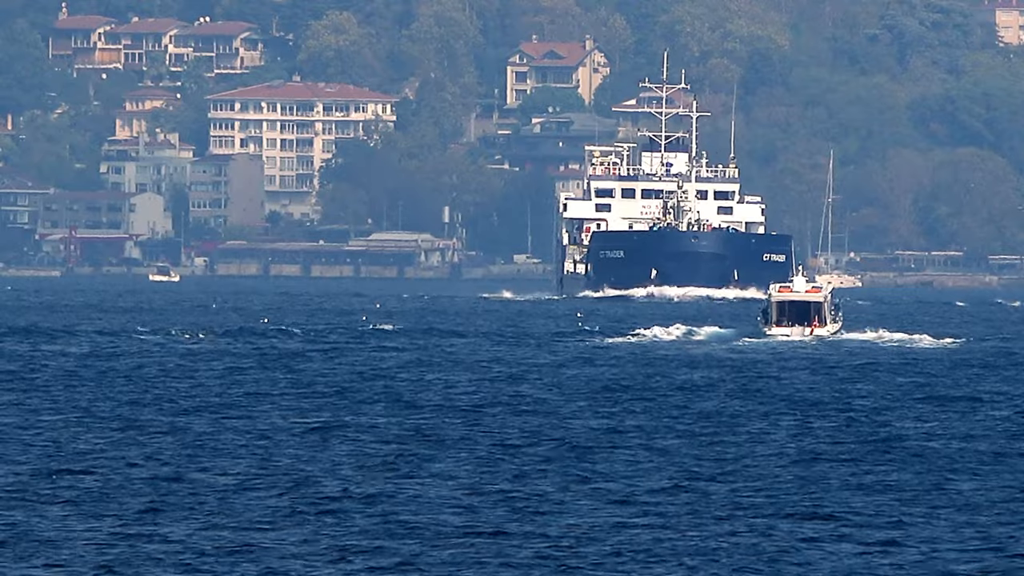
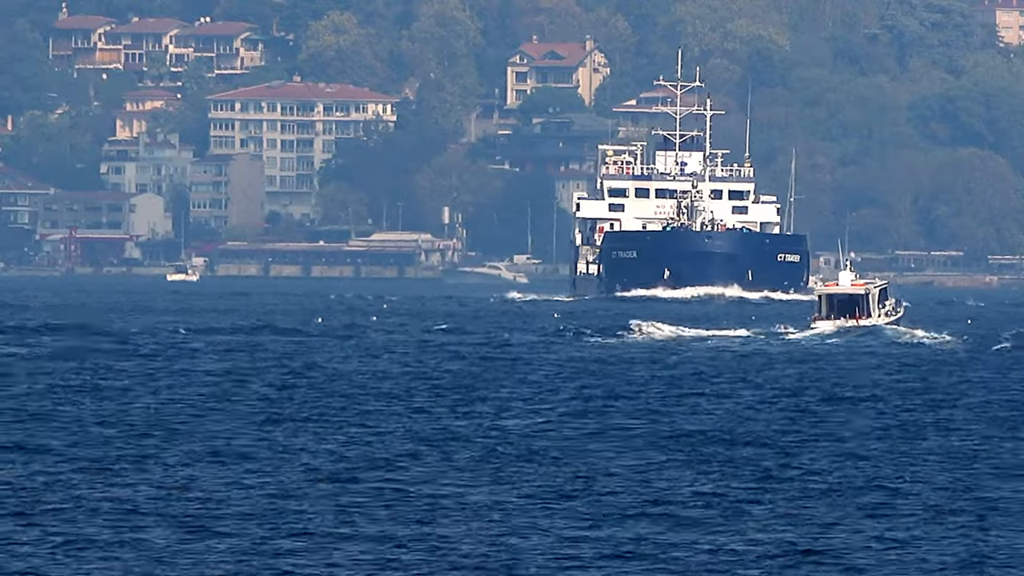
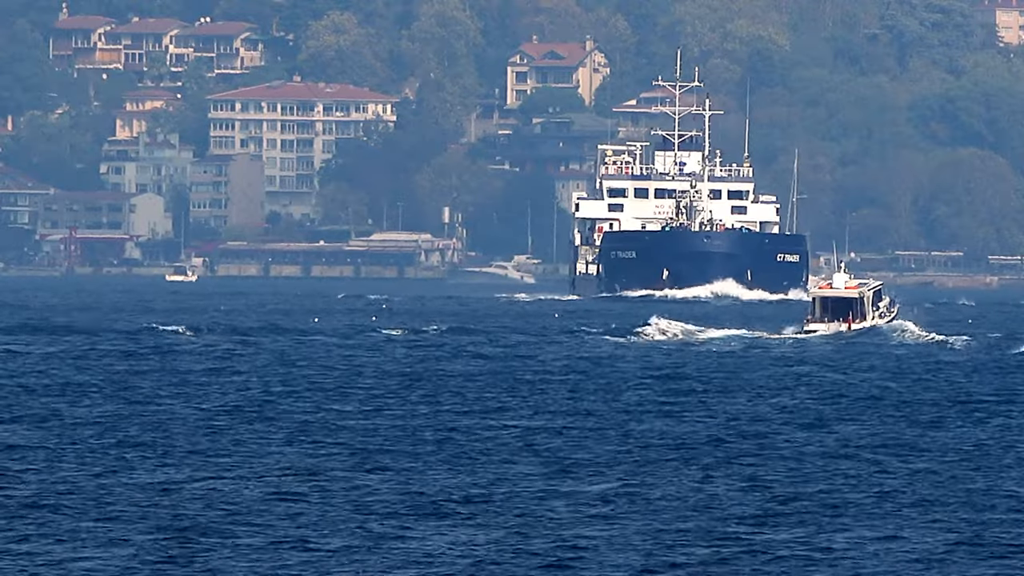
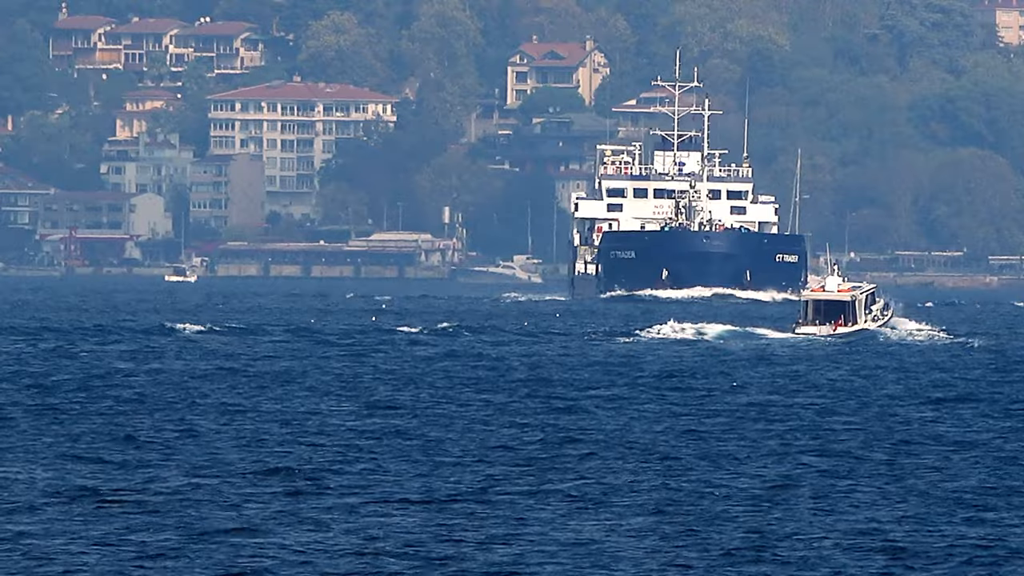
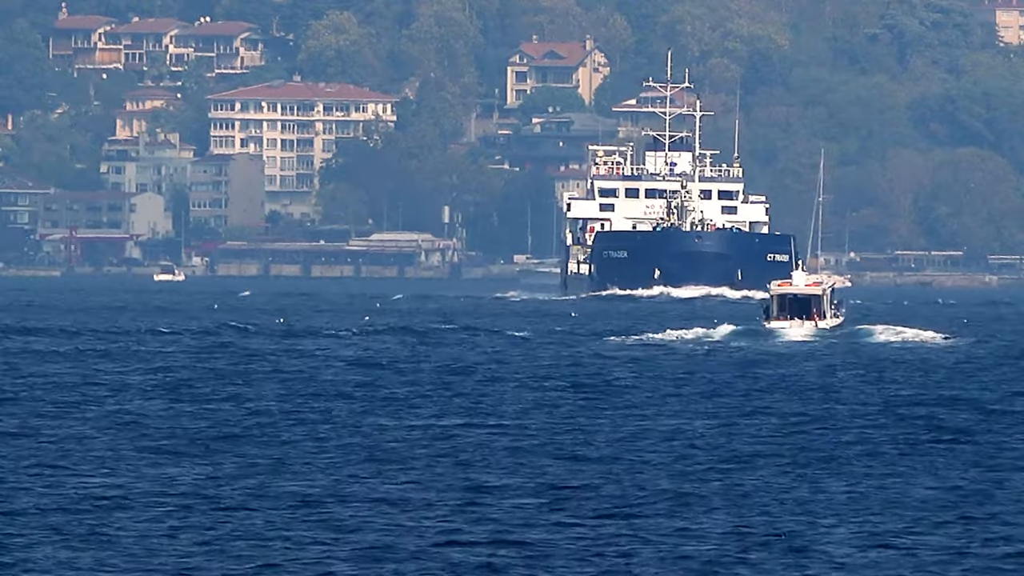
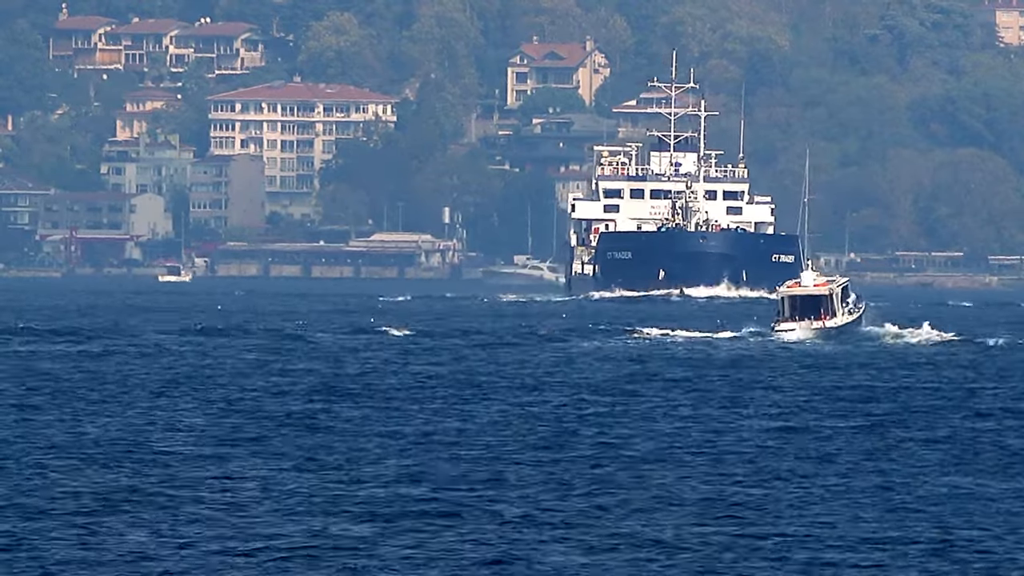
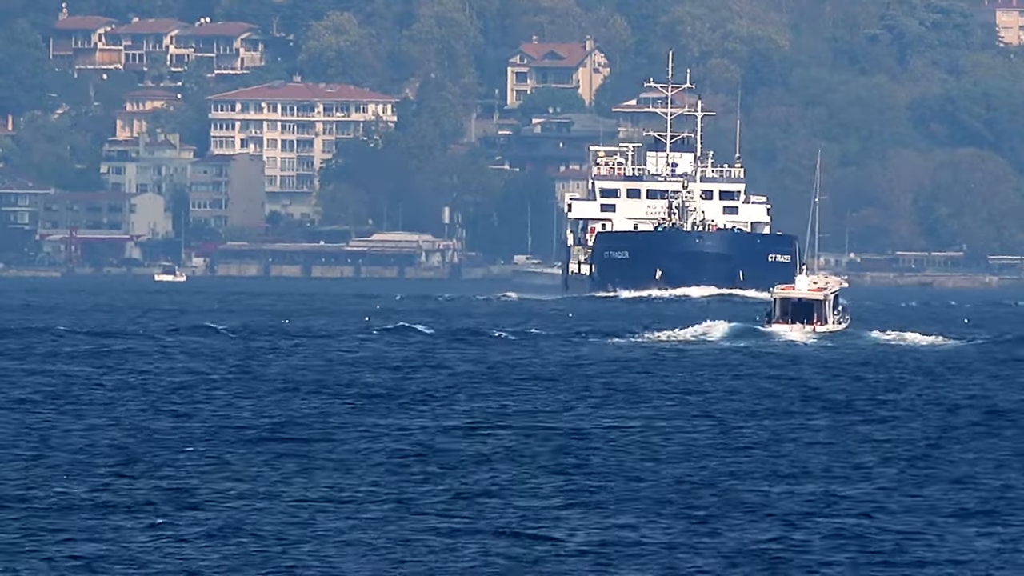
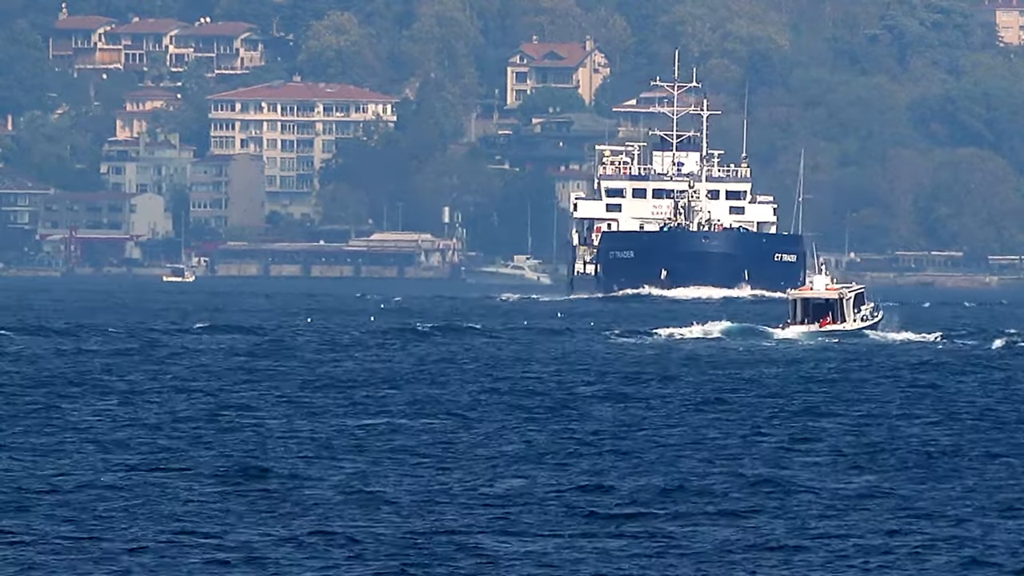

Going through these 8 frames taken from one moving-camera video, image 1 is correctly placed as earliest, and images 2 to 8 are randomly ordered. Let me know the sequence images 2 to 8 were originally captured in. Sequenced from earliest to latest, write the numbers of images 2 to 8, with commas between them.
5, 7, 6, 8, 4, 3, 2
